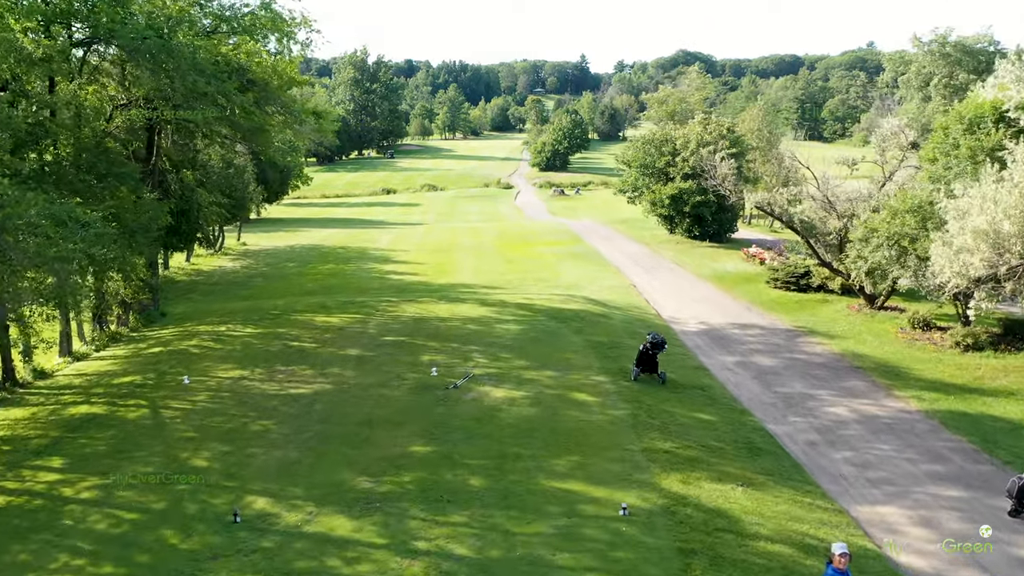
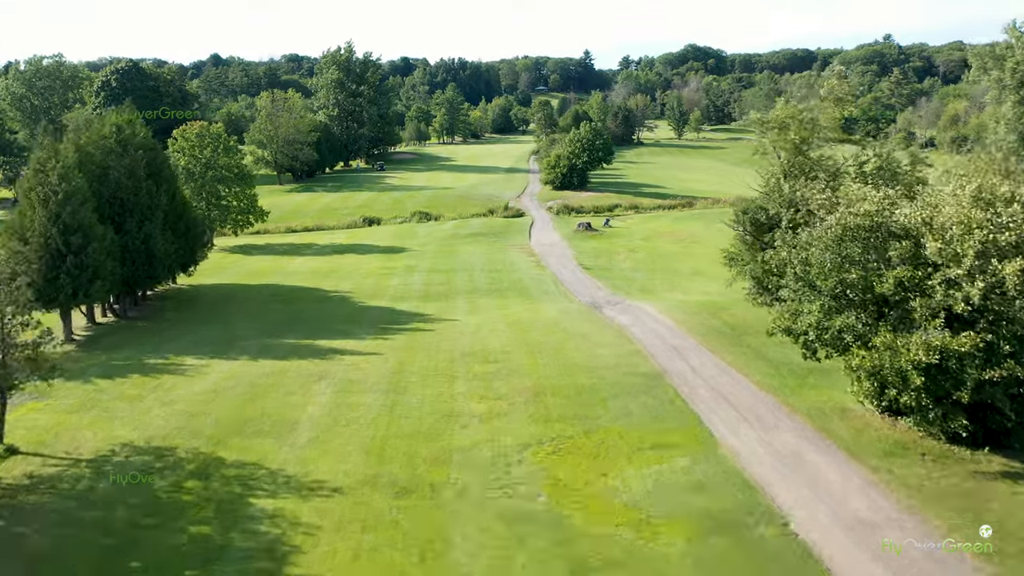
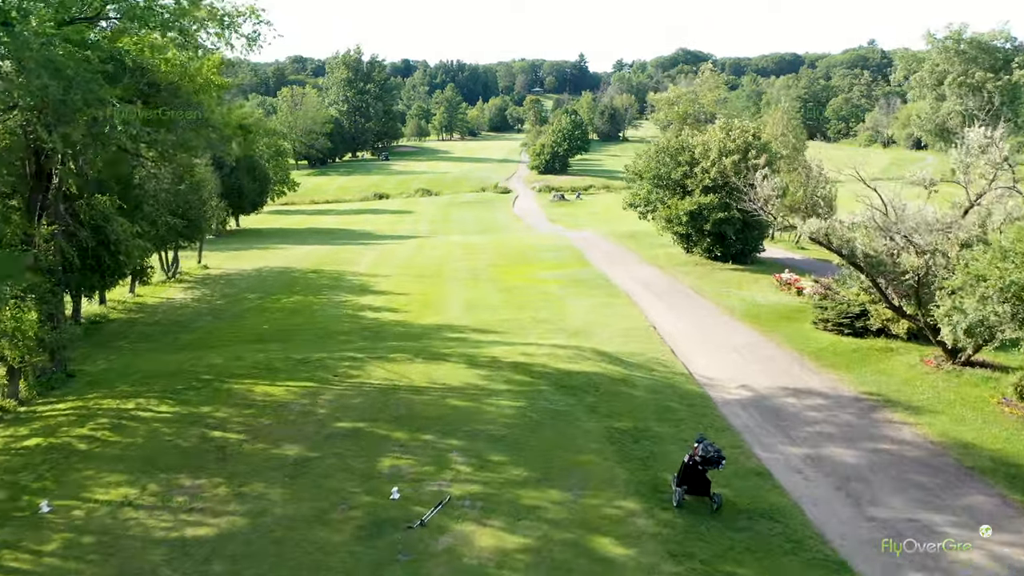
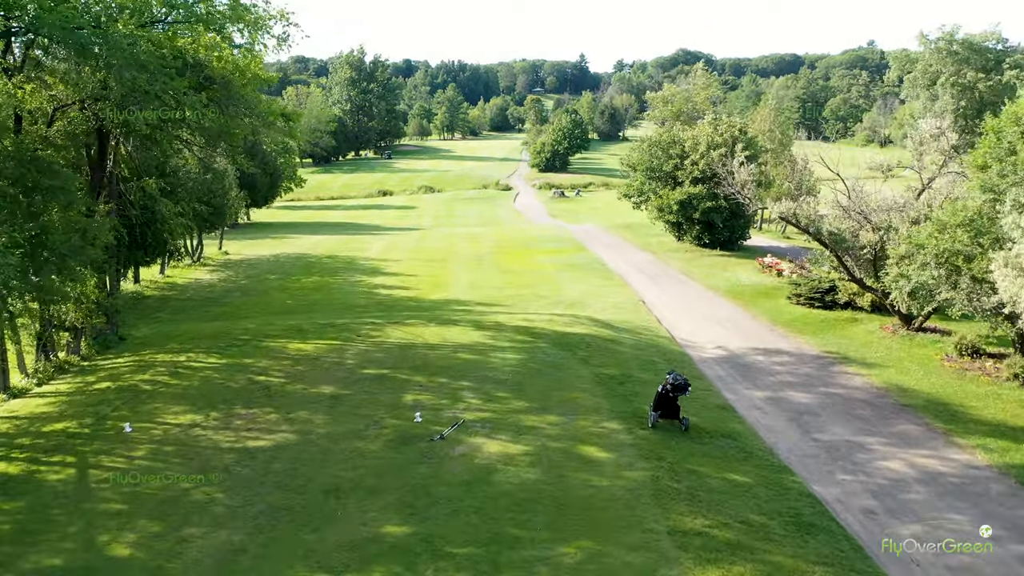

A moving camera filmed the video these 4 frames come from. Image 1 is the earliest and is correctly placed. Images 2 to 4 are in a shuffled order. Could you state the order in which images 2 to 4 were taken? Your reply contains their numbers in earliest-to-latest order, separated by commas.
4, 3, 2
